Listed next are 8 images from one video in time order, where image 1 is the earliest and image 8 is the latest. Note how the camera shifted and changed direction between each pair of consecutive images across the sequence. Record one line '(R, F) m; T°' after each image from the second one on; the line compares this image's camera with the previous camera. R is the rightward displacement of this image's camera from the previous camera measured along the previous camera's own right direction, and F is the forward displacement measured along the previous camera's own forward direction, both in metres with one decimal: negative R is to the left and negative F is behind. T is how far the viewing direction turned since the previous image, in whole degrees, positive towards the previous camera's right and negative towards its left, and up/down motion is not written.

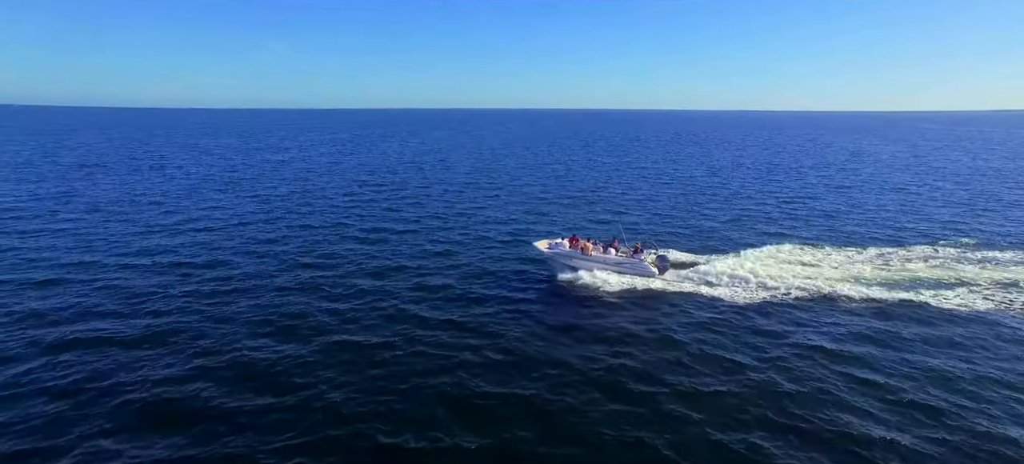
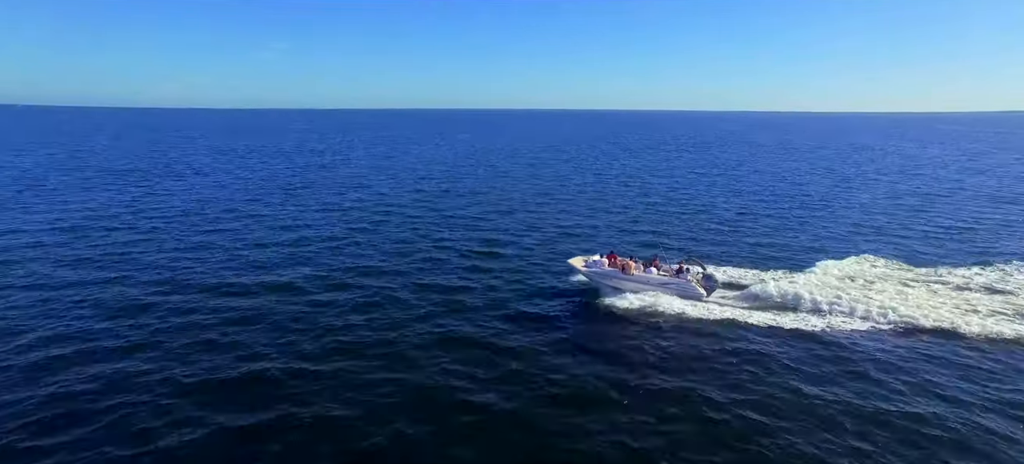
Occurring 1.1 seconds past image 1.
(-7.0, +4.2) m; 0°
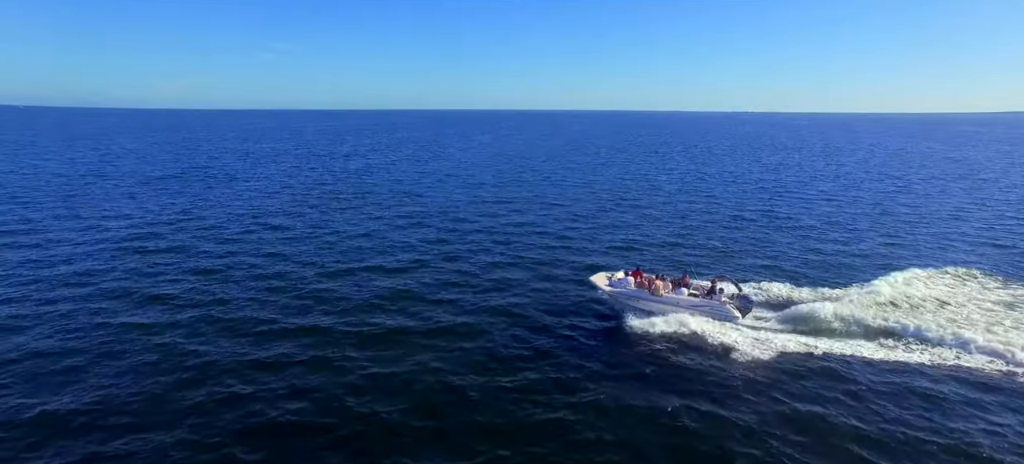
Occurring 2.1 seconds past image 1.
(-6.1, +4.1) m; 0°
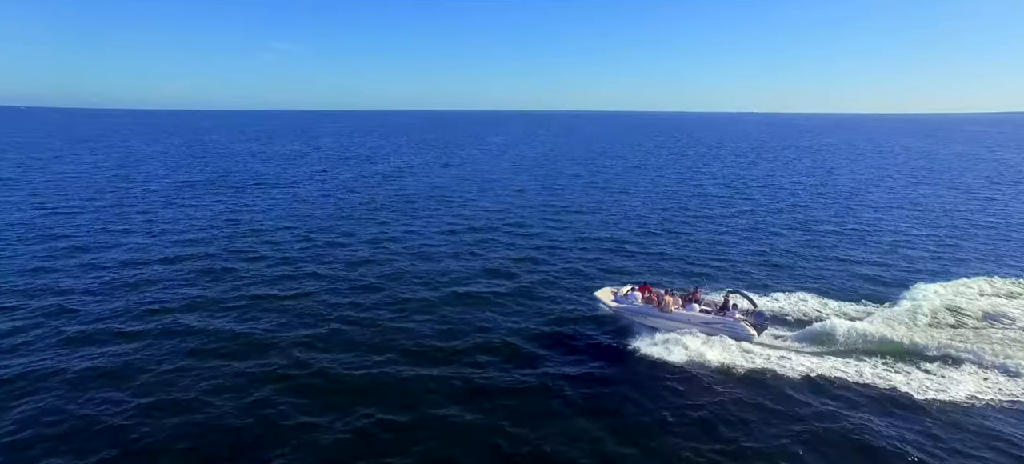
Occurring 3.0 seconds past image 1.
(-4.8, +3.4) m; 0°
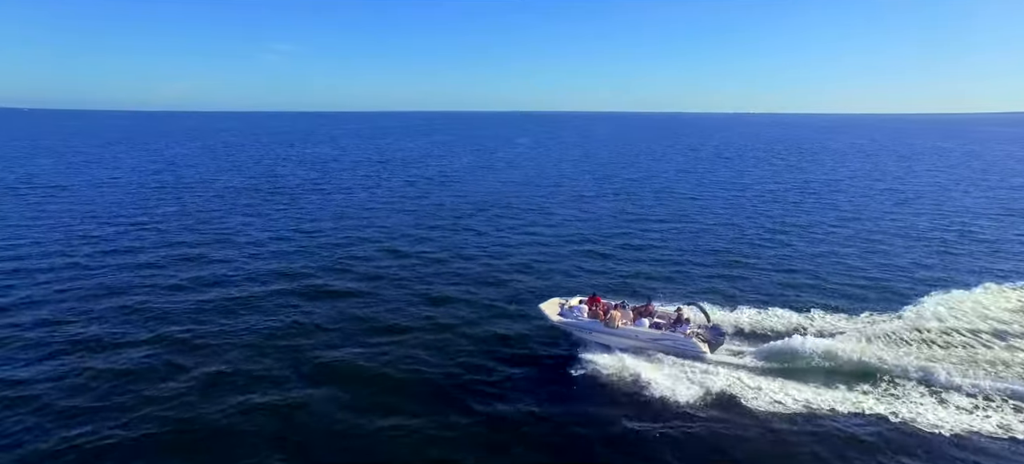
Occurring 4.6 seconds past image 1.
(-7.0, +4.8) m; 0°
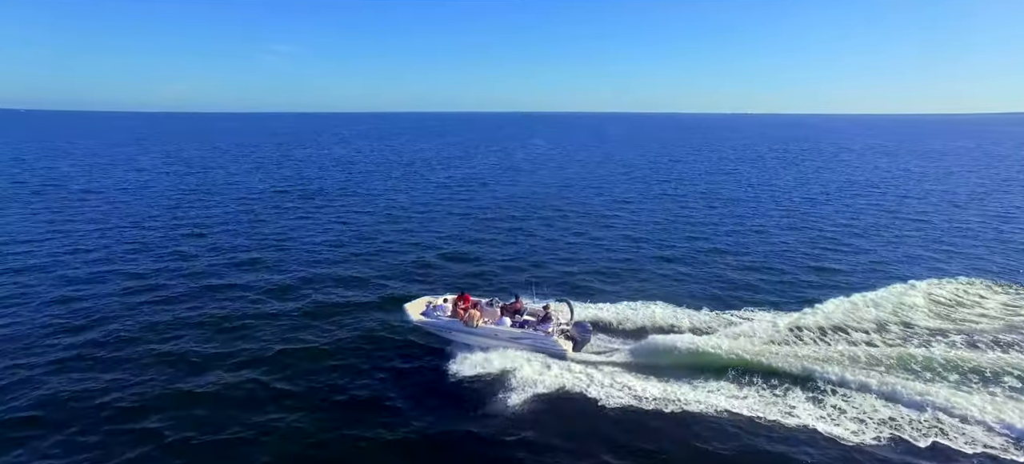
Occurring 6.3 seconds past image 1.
(-1.1, +1.0) m; 0°
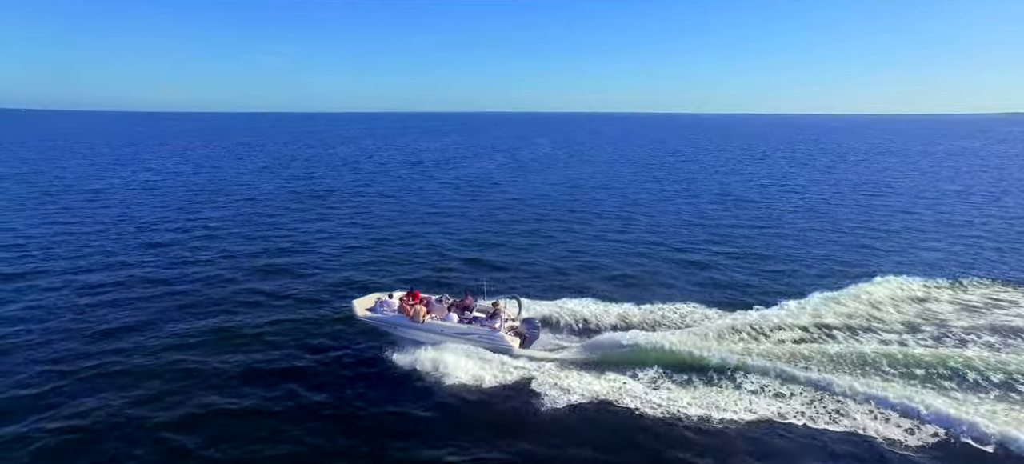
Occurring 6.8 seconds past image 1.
(+4.4, -1.0) m; -1°
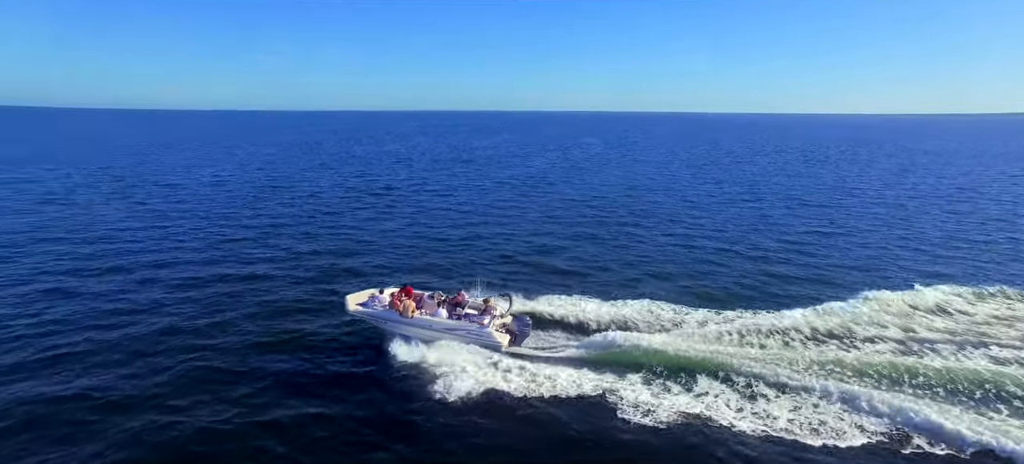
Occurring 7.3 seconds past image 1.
(-3.6, +2.0) m; -3°
